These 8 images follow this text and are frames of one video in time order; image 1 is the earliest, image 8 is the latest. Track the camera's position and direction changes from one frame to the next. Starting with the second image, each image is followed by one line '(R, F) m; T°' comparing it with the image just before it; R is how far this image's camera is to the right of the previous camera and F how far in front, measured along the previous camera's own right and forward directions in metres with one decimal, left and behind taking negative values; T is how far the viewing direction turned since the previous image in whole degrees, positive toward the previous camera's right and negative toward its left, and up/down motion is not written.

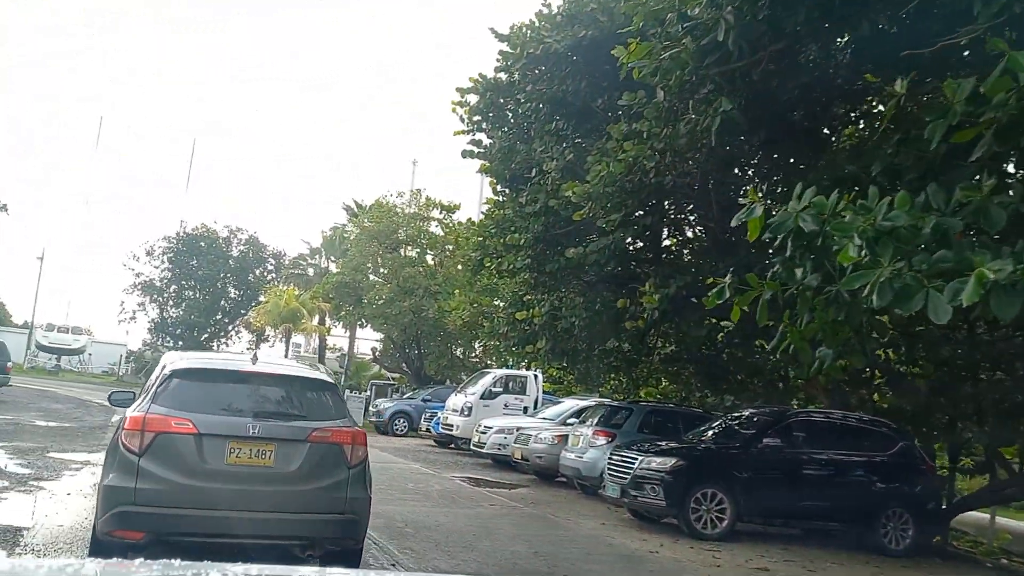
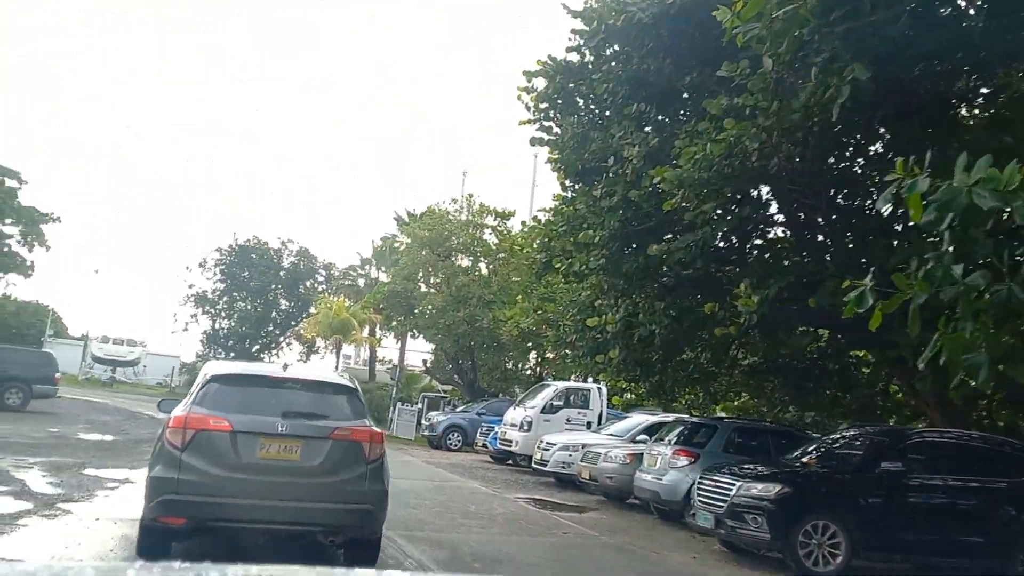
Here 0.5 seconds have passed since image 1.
(-0.4, +1.3) m; -3°
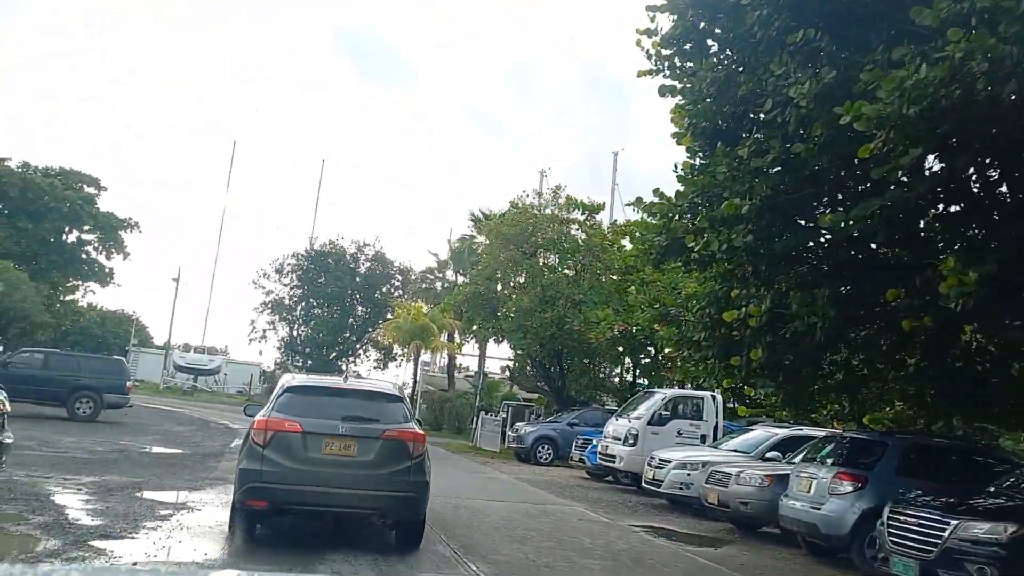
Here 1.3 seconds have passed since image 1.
(-0.6, +2.2) m; -5°
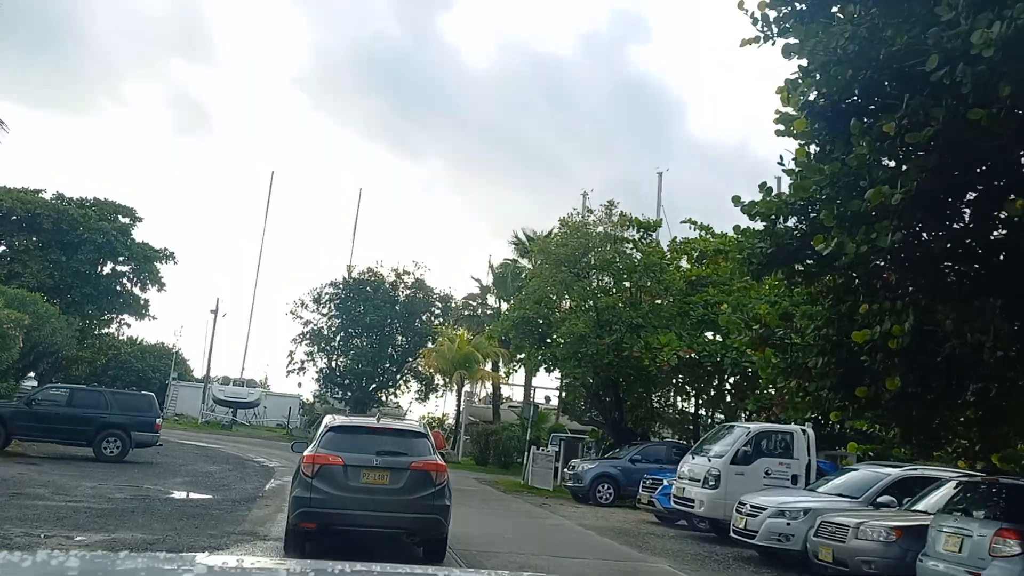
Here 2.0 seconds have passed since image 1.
(-0.4, +1.8) m; -2°
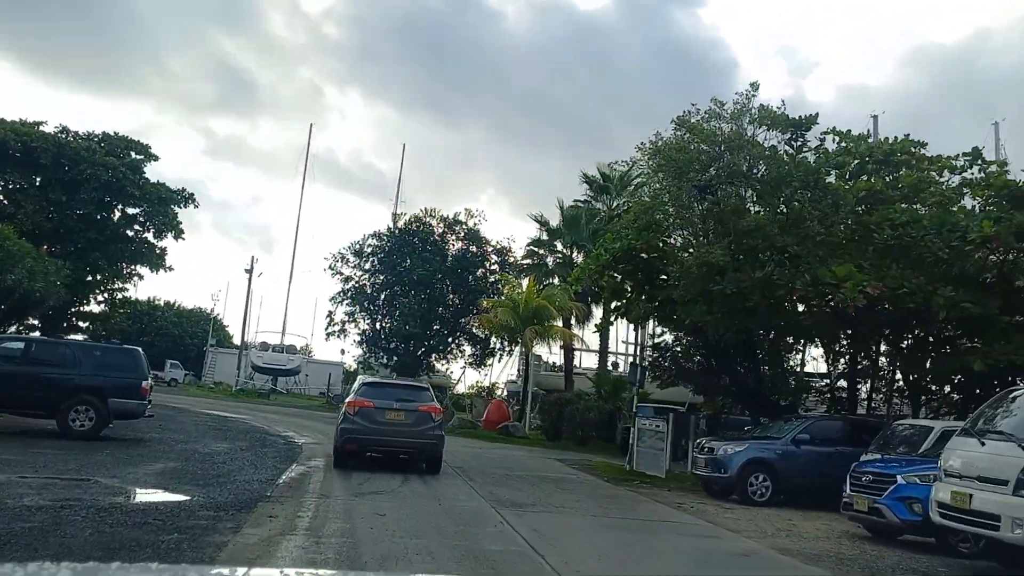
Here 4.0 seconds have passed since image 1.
(-1.3, +6.4) m; -3°
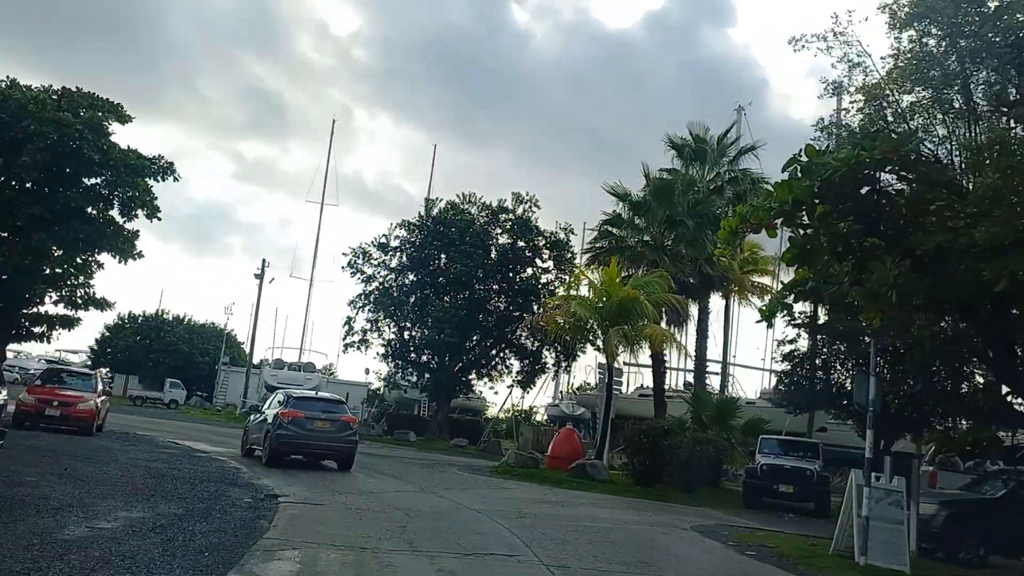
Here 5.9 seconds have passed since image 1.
(-1.3, +8.3) m; -2°
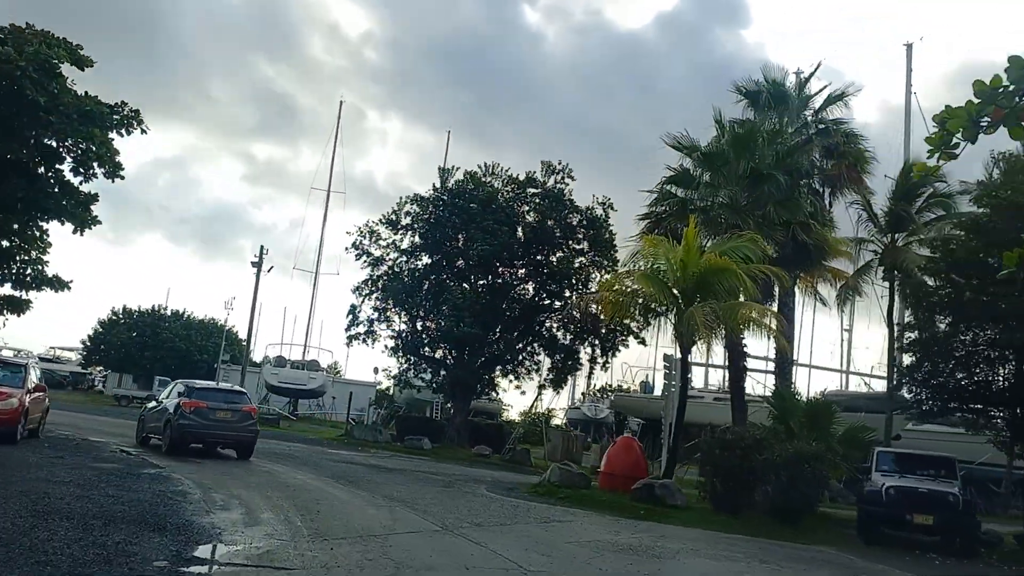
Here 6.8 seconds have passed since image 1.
(-0.7, +5.1) m; -1°
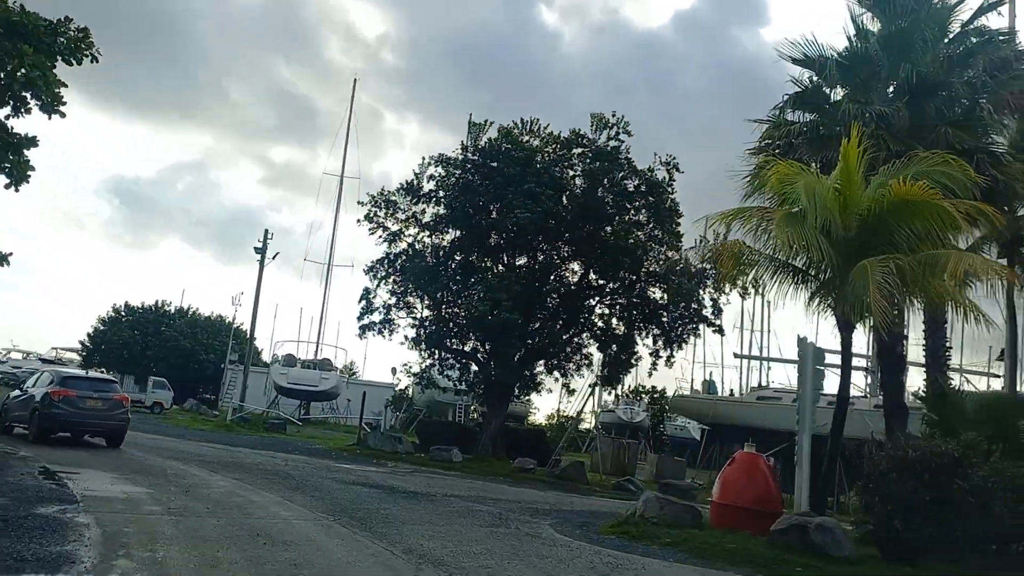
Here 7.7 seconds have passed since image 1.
(-0.9, +5.5) m; -1°
